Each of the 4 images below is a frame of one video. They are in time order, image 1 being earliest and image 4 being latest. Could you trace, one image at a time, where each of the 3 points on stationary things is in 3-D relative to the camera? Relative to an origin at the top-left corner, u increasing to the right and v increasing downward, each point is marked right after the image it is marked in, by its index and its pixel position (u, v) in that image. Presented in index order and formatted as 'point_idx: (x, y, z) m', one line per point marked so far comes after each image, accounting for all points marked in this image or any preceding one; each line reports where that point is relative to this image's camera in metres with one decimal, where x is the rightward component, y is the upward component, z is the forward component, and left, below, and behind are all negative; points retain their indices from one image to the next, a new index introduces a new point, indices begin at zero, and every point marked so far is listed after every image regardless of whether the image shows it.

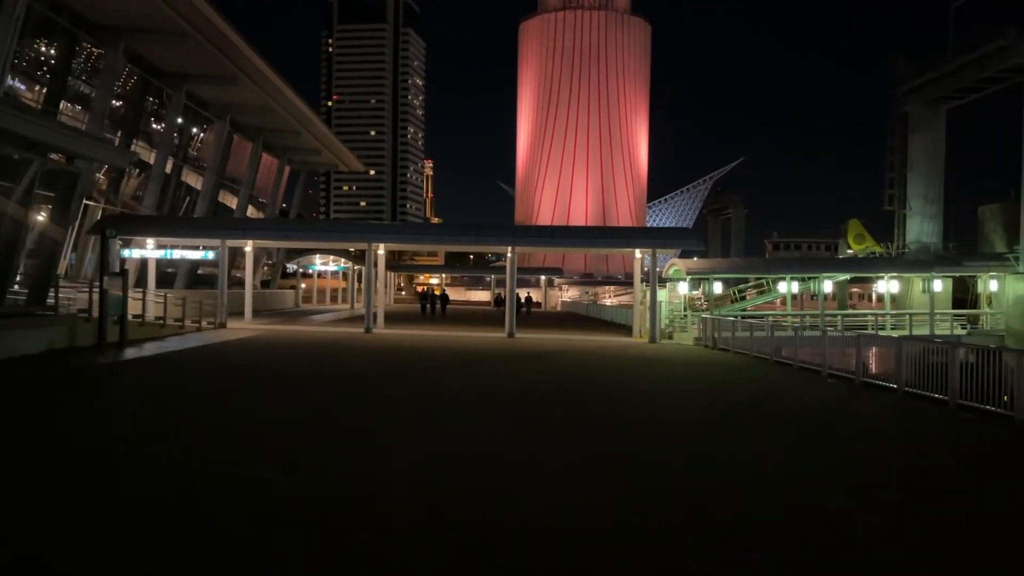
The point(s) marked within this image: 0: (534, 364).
0: (+0.4, -1.8, +19.5) m
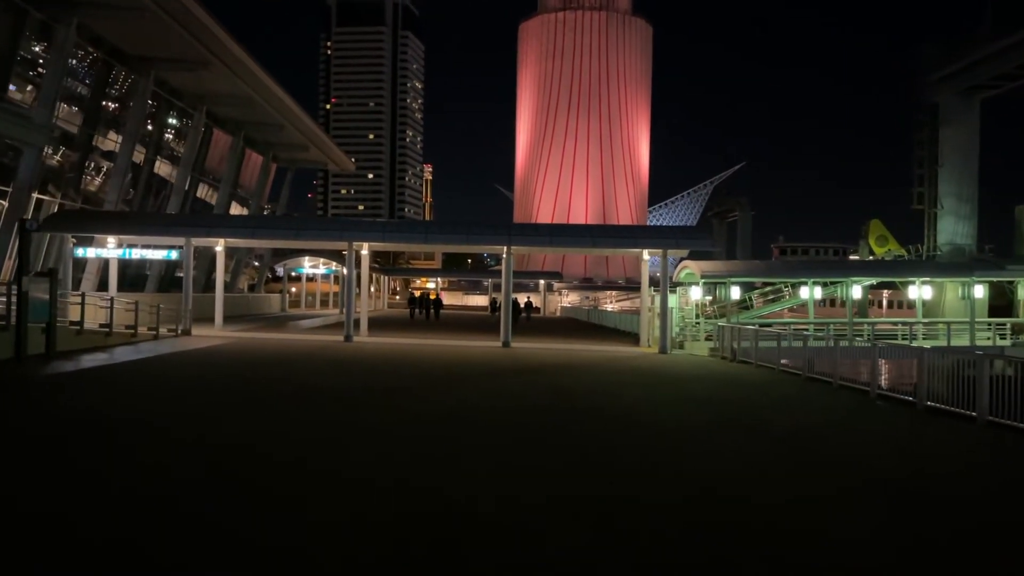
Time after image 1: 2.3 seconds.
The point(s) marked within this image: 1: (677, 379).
0: (+0.3, -1.9, +17.7) m
1: (+3.4, -1.9, +17.7) m
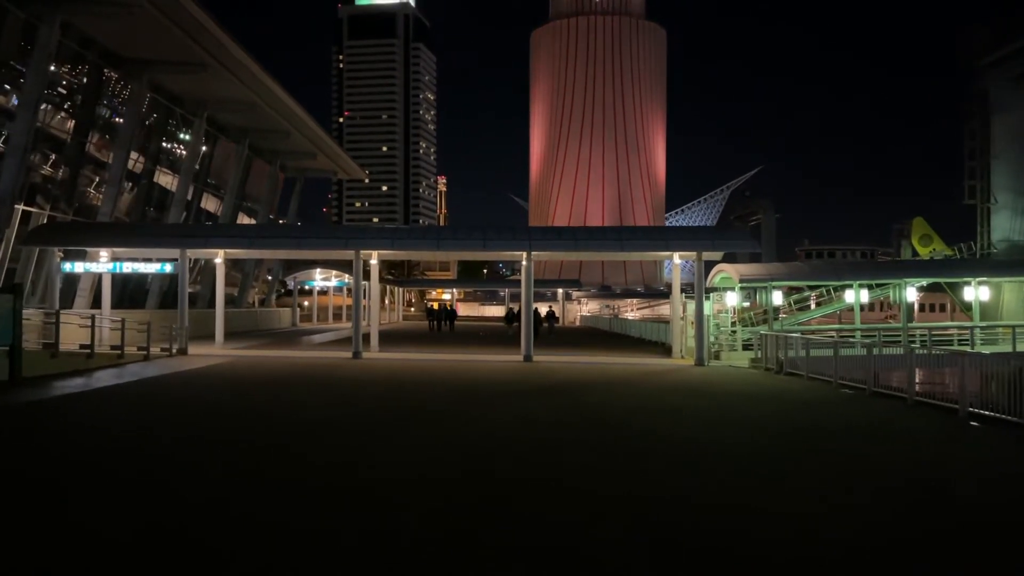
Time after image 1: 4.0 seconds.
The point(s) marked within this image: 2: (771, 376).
0: (+0.8, -2.1, +16.3) m
1: (+3.9, -2.0, +16.2) m
2: (+5.8, -2.0, +19.1) m
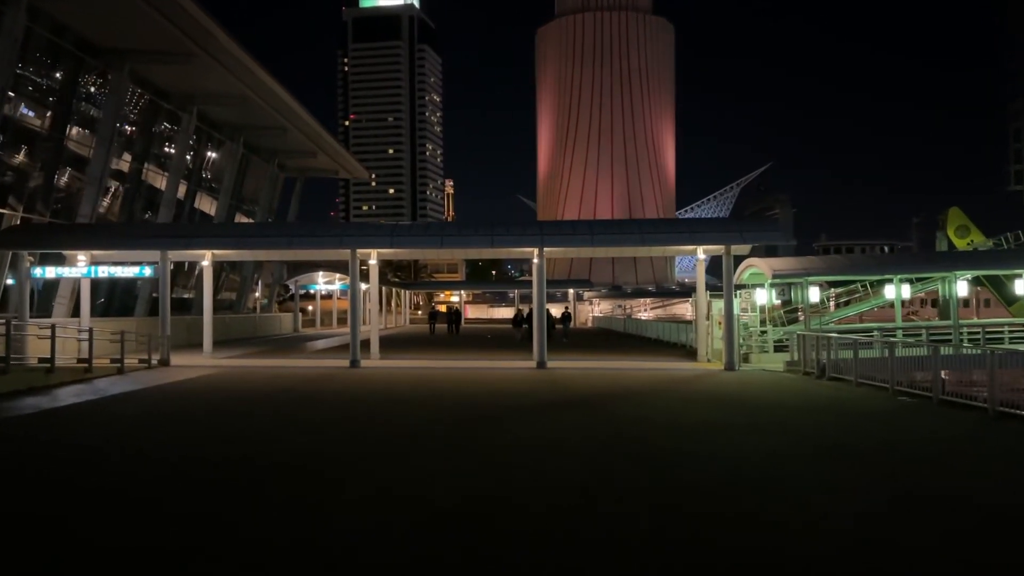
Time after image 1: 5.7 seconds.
0: (+1.0, -2.0, +14.9) m
1: (+4.1, -2.0, +14.8) m
2: (+6.1, -1.9, +17.6) m
